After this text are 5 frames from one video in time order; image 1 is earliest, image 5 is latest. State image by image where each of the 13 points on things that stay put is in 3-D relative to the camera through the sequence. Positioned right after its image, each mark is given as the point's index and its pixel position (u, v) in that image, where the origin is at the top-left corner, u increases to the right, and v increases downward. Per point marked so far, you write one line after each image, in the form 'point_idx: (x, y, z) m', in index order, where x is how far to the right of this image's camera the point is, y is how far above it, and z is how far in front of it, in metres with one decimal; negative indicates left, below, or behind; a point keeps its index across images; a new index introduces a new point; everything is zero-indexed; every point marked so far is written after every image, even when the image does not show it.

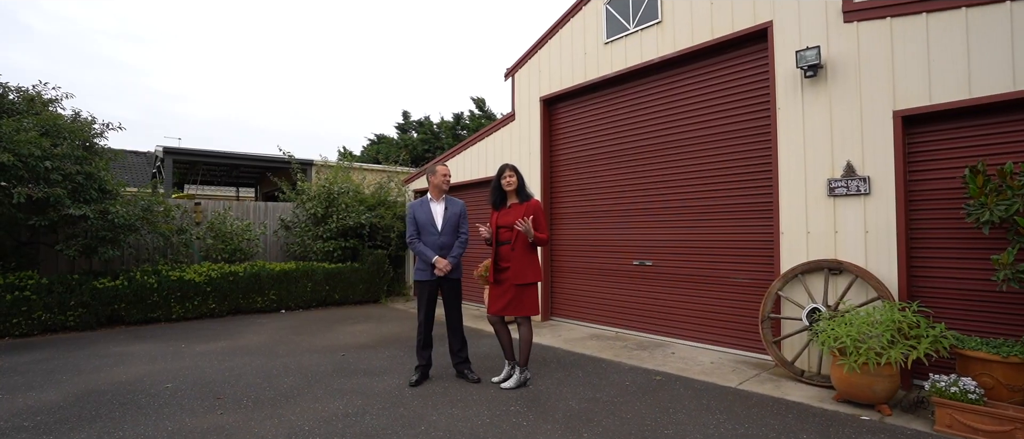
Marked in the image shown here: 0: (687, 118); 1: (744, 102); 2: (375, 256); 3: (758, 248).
0: (+2.0, +1.2, +5.5) m
1: (+2.4, +1.2, +4.9) m
2: (-2.6, -0.7, +9.0) m
3: (+2.5, -0.3, +4.7) m
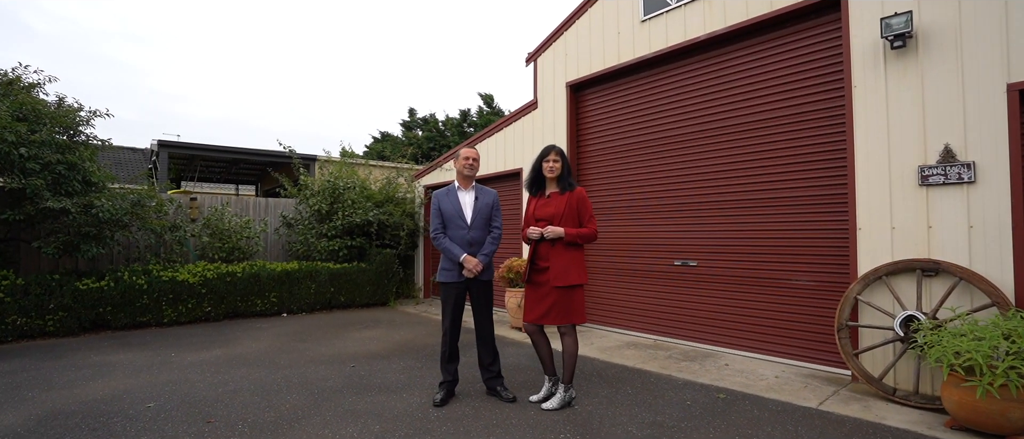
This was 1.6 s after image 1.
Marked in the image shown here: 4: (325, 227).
0: (+2.3, +1.2, +4.9) m
1: (+2.7, +1.3, +4.3) m
2: (-2.3, -0.6, +8.4) m
3: (+2.8, -0.2, +4.2) m
4: (-3.3, -0.1, +8.3) m
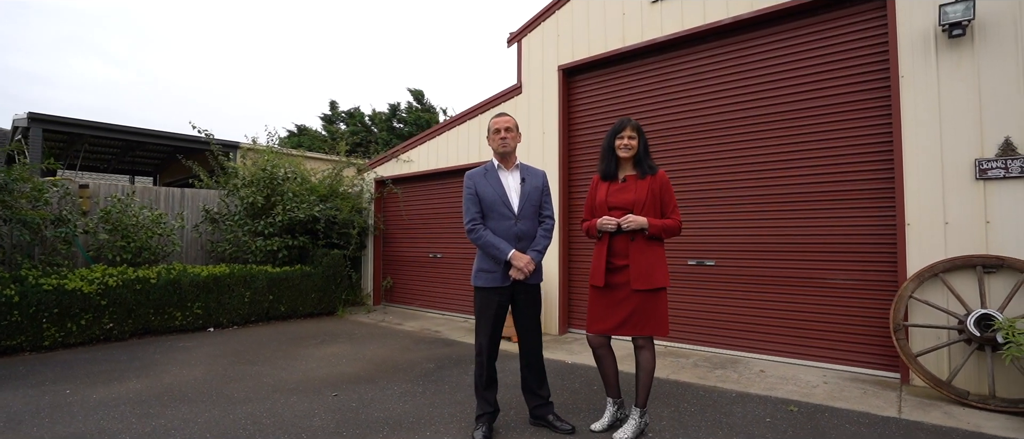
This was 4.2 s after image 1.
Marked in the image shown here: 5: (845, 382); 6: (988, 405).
0: (+2.3, +1.3, +4.7) m
1: (+2.9, +1.3, +4.2) m
2: (-2.8, -0.6, +7.3) m
3: (+3.0, -0.2, +4.0) m
4: (-3.7, -0.1, +7.0) m
5: (+2.6, -1.3, +3.7) m
6: (+3.1, -1.2, +3.1) m
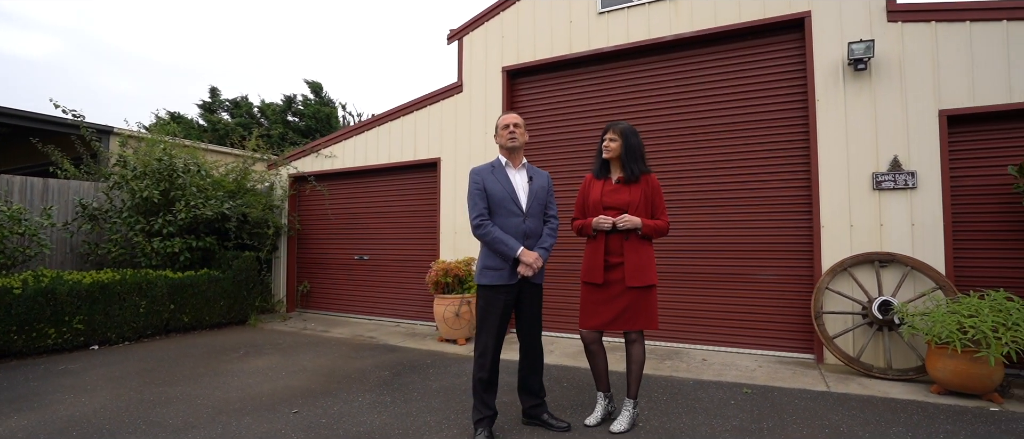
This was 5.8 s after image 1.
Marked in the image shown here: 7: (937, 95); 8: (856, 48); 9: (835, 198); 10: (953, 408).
0: (+1.9, +1.2, +5.1) m
1: (+2.6, +1.3, +4.8) m
2: (-3.7, -0.6, +6.5) m
3: (+2.7, -0.2, +4.6) m
4: (-4.5, 0.0, +6.0) m
5: (+2.4, -1.3, +4.2) m
6: (+3.0, -1.2, +3.7) m
7: (+3.6, +1.1, +4.0) m
8: (+3.0, +1.5, +4.1) m
9: (+2.9, +0.2, +4.3) m
10: (+3.0, -1.3, +3.2) m
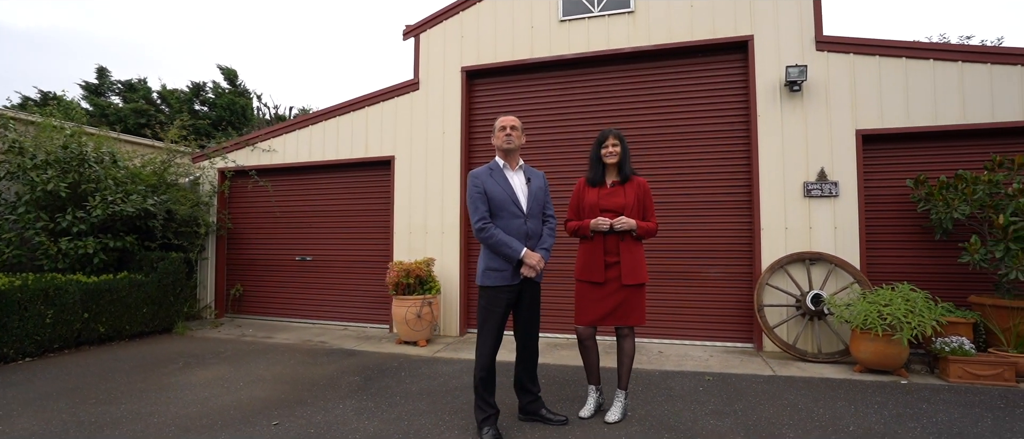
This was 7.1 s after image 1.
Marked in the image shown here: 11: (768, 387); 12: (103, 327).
0: (+1.5, +1.2, +5.5) m
1: (+2.2, +1.2, +5.2) m
2: (-4.3, -0.5, +5.9) m
3: (+2.3, -0.3, +5.1) m
4: (-5.0, 0.0, +5.2) m
5: (+2.1, -1.3, +4.7) m
6: (+2.8, -1.3, +4.3) m
7: (+3.4, +1.0, +4.7) m
8: (+2.8, +1.5, +4.7) m
9: (+2.7, +0.2, +4.8) m
10: (+2.9, -1.3, +3.8) m
11: (+2.0, -1.3, +3.7) m
12: (-4.5, -1.2, +5.2) m
